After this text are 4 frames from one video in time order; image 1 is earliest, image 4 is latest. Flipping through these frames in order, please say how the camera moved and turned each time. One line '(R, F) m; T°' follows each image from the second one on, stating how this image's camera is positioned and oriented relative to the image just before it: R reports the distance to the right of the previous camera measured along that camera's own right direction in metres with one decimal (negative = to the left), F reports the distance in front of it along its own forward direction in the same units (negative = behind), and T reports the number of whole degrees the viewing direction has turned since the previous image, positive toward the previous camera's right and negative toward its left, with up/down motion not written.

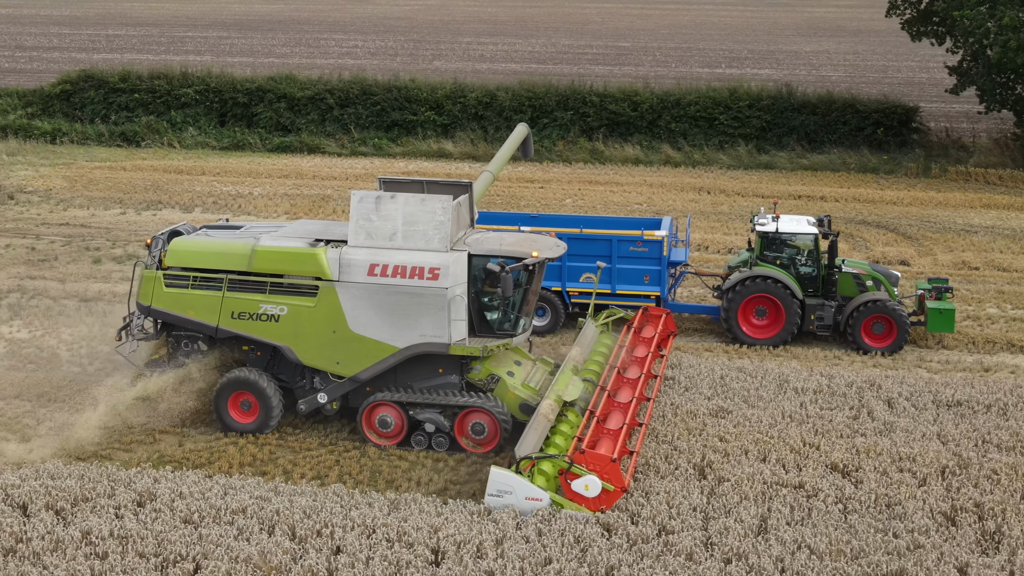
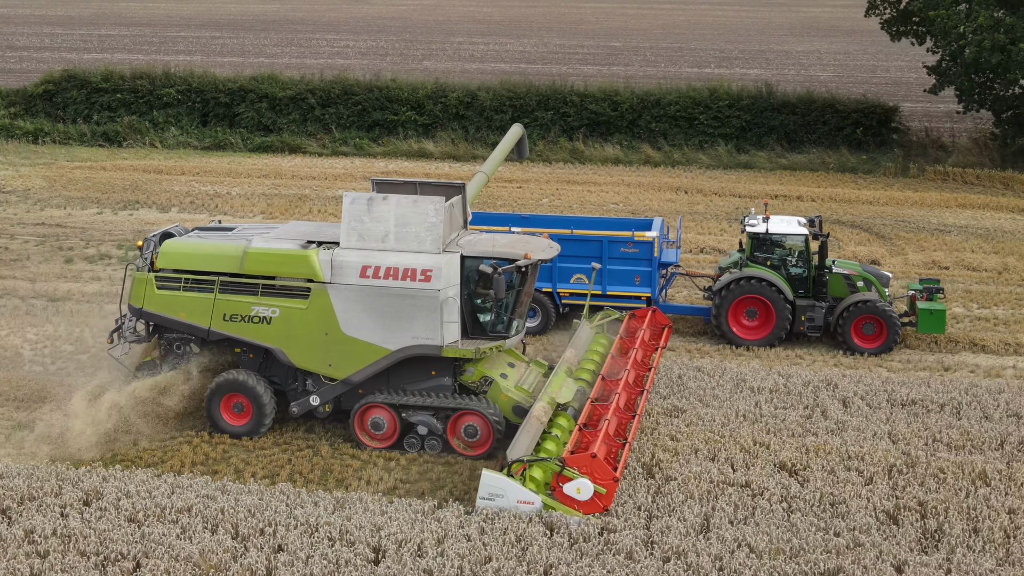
(+0.6, 0.0) m; 0°
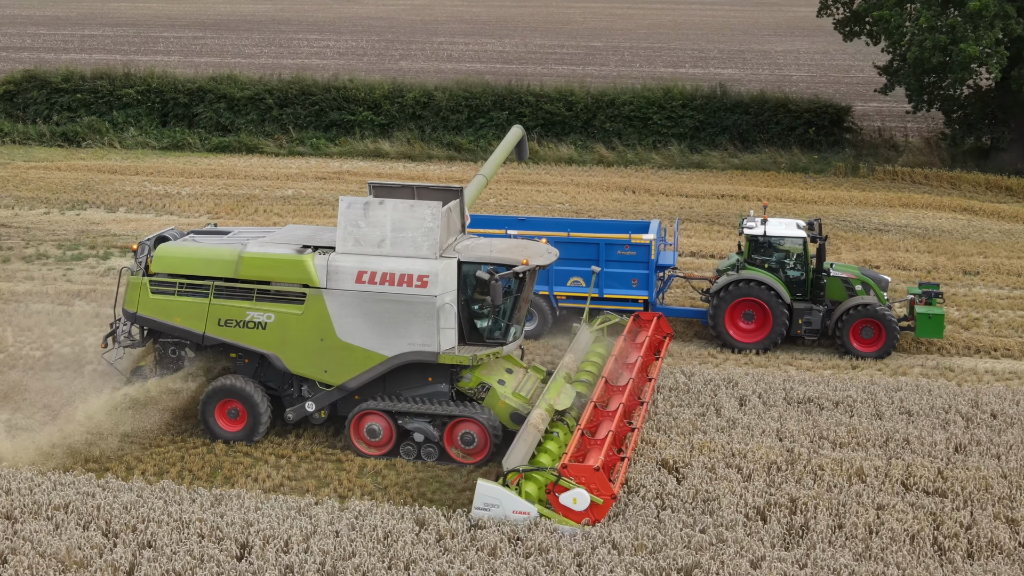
(+1.3, -0.1) m; 0°
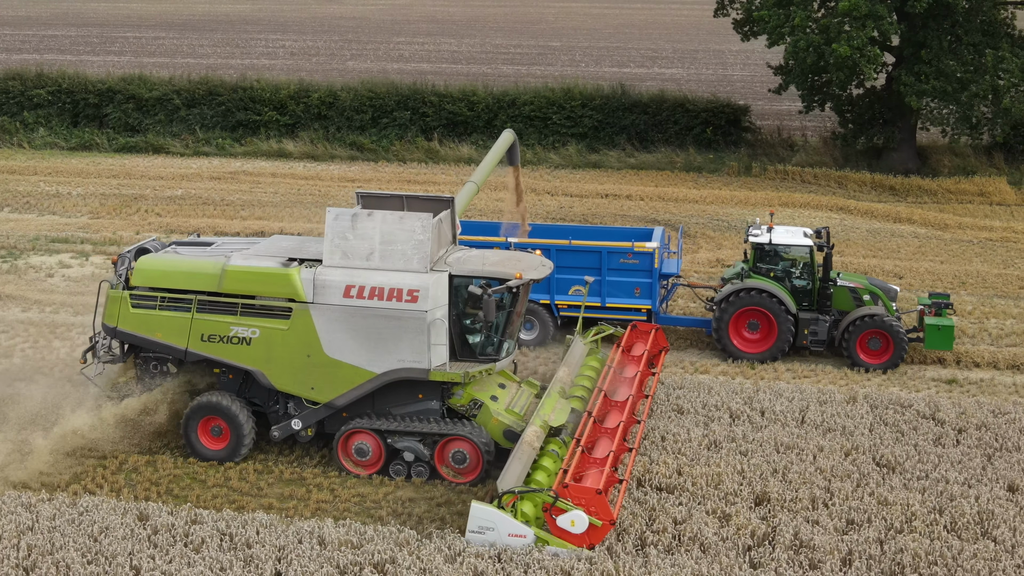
(+2.8, -0.1) m; 0°
